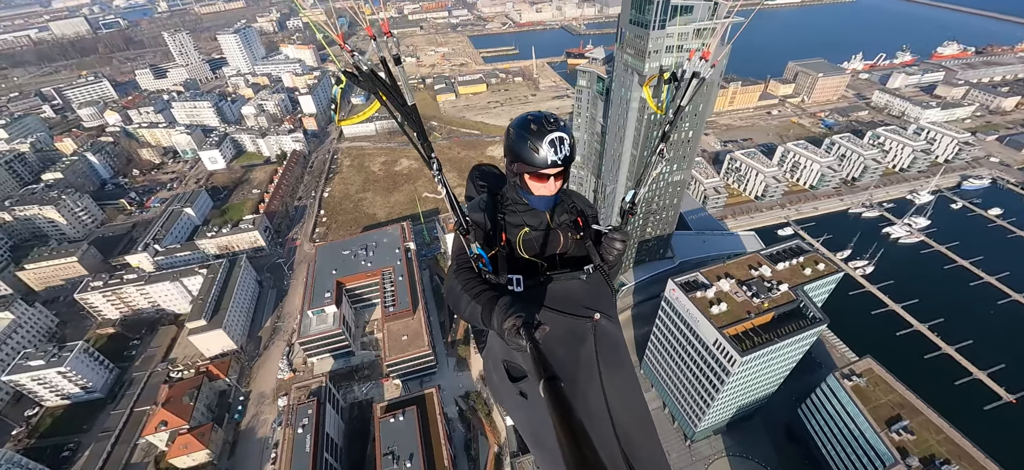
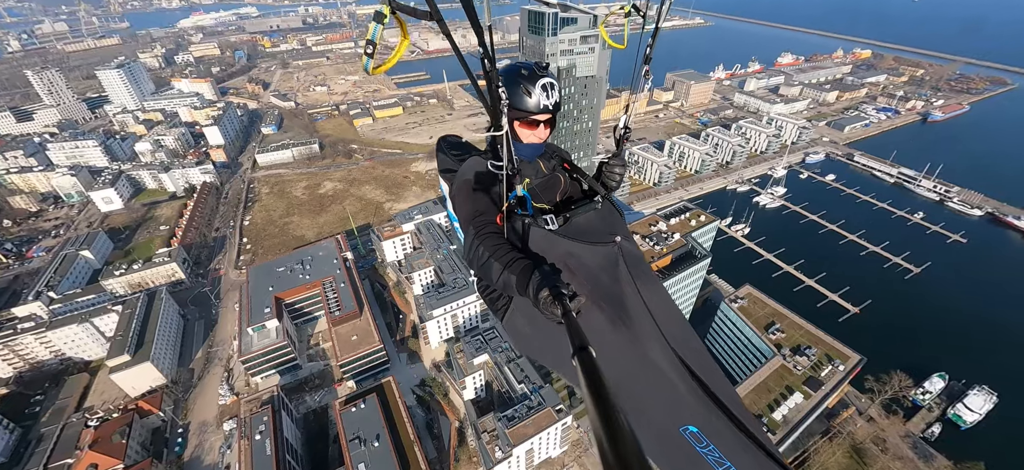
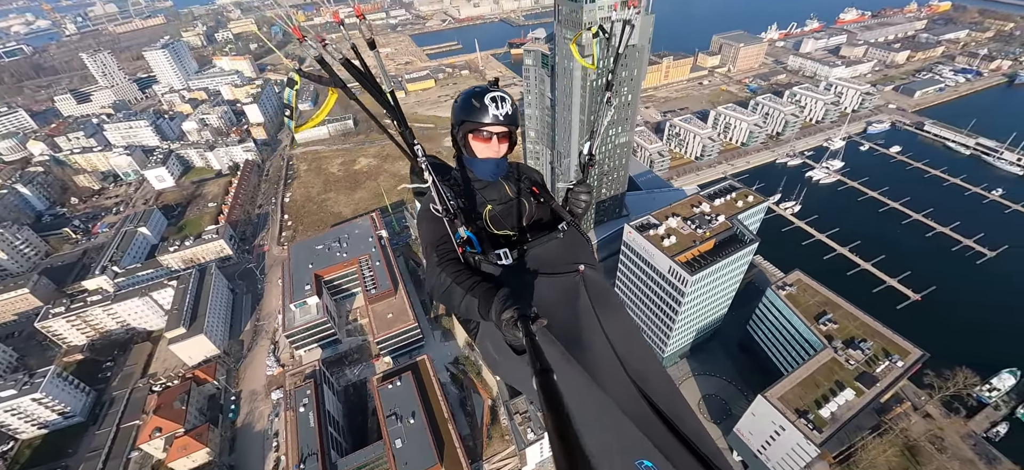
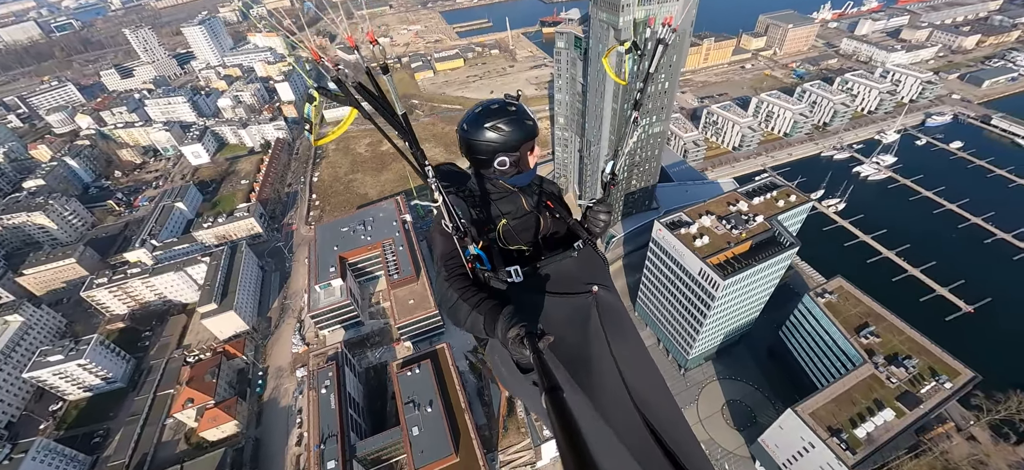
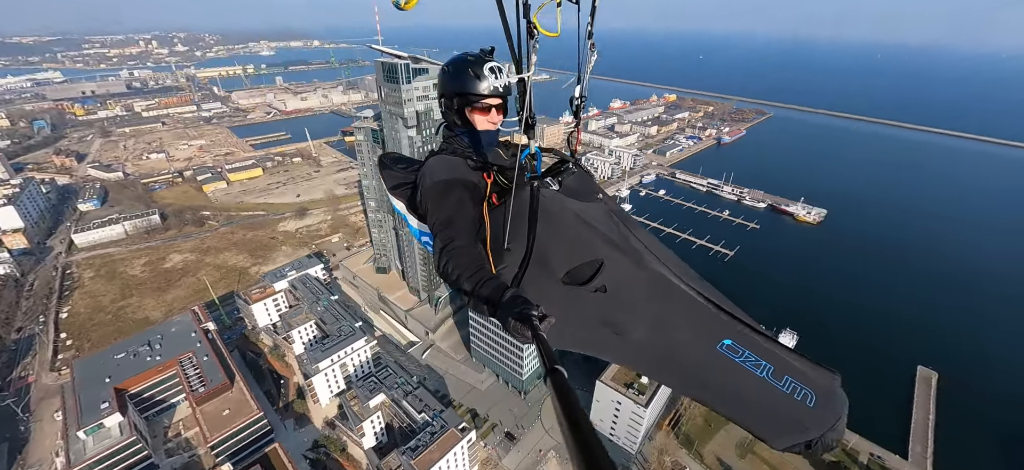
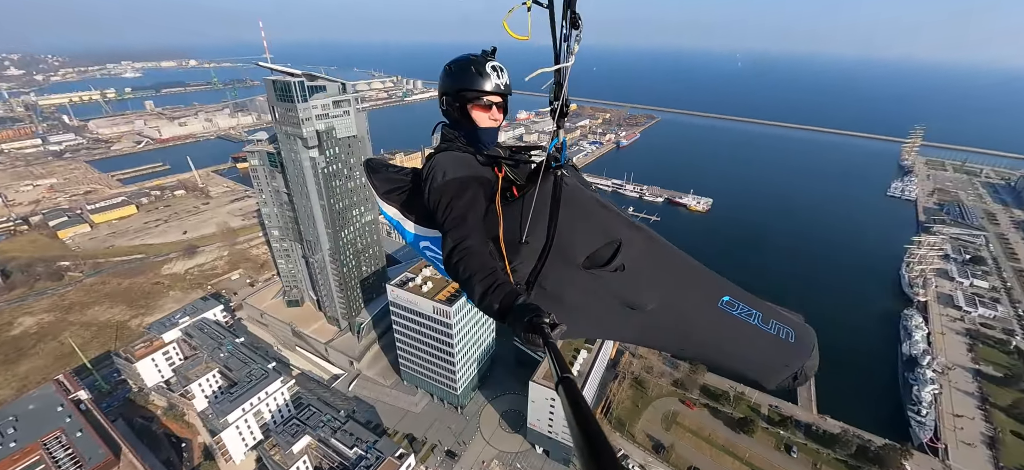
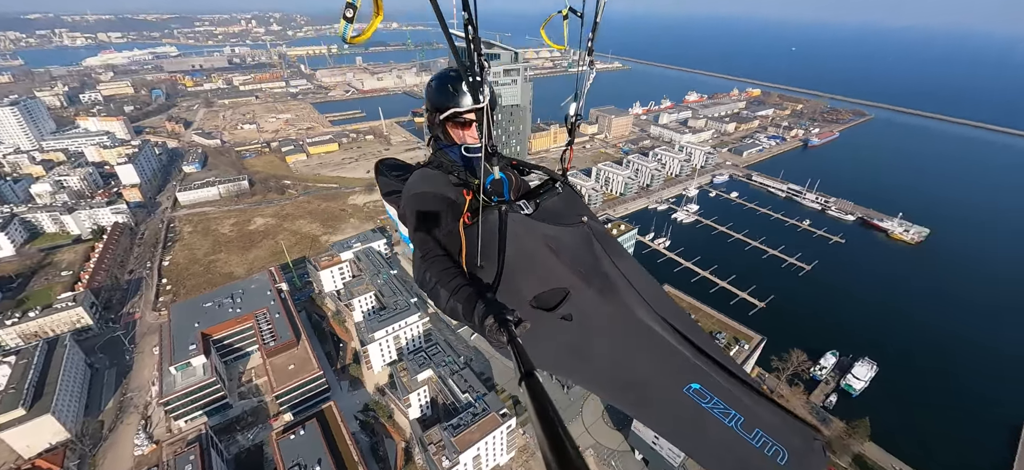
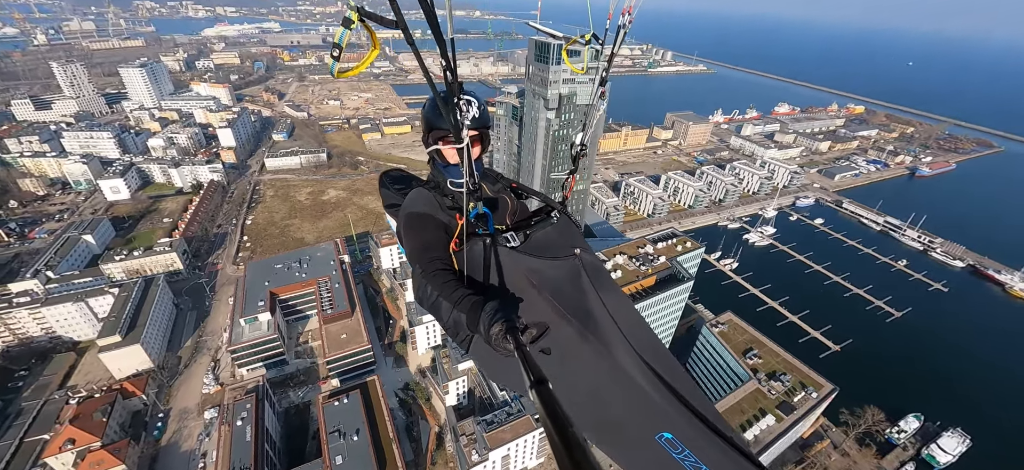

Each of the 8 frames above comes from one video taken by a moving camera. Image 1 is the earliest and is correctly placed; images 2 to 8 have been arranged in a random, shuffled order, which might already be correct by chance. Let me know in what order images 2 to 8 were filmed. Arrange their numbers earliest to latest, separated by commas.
4, 3, 2, 8, 7, 5, 6
